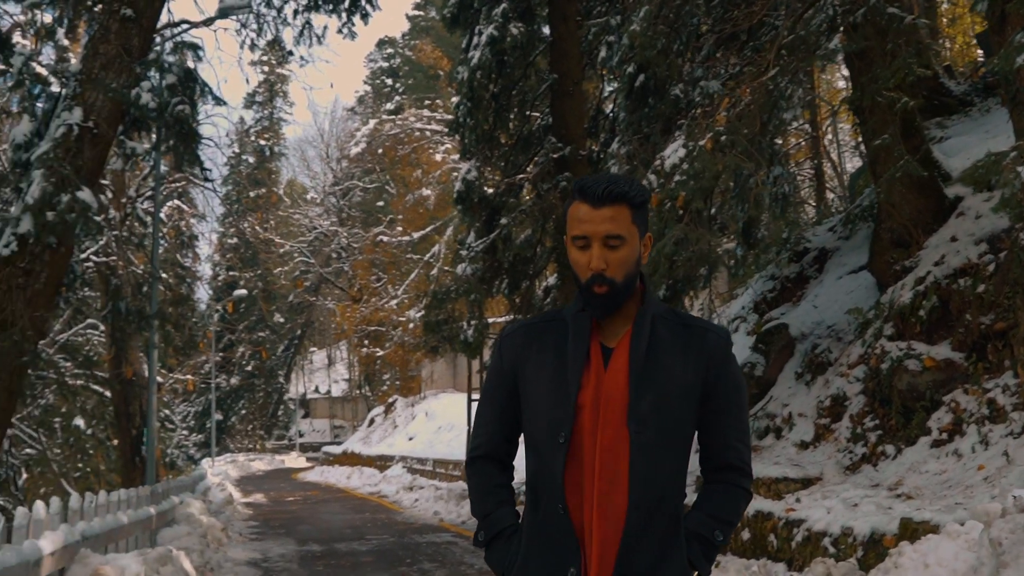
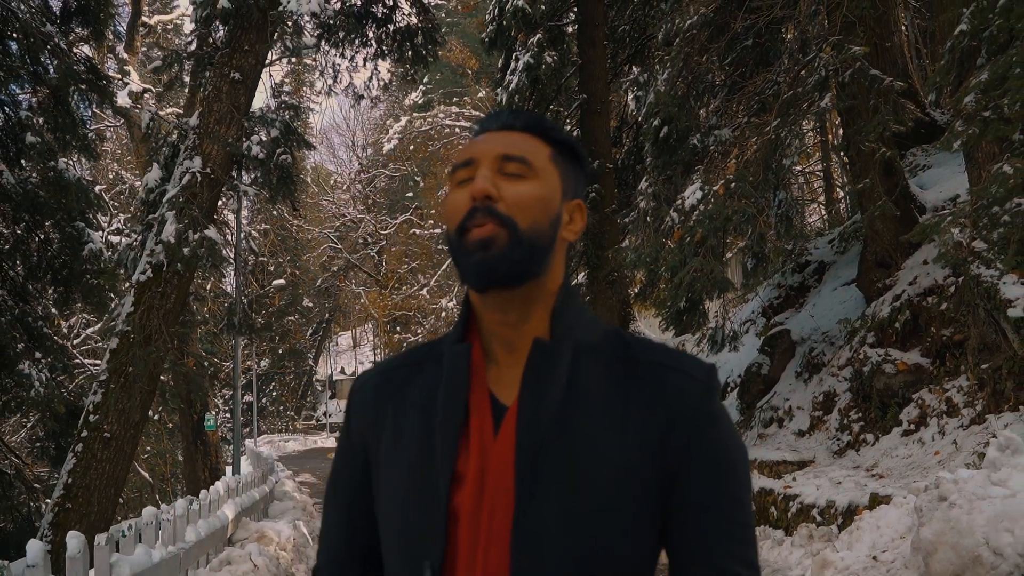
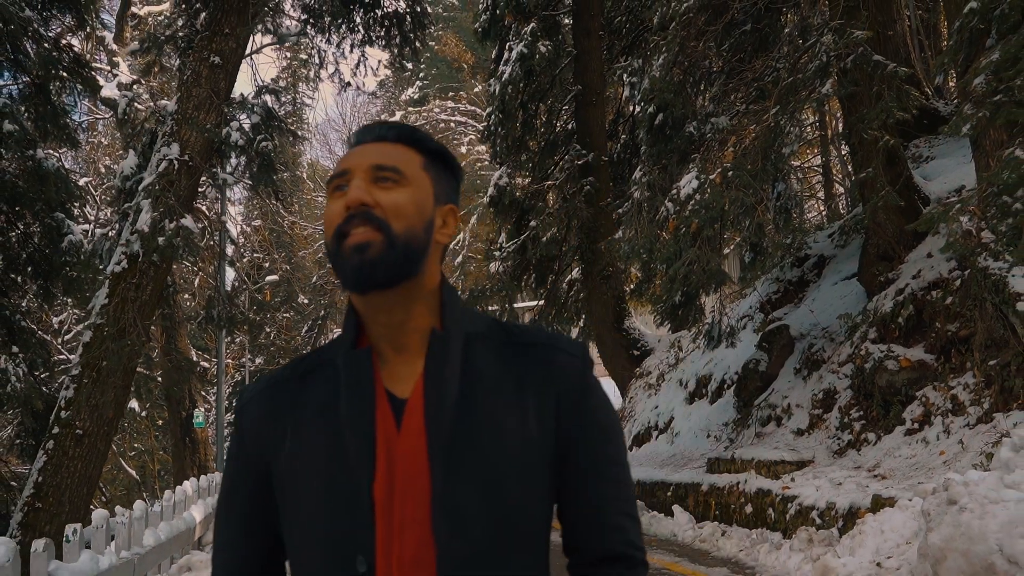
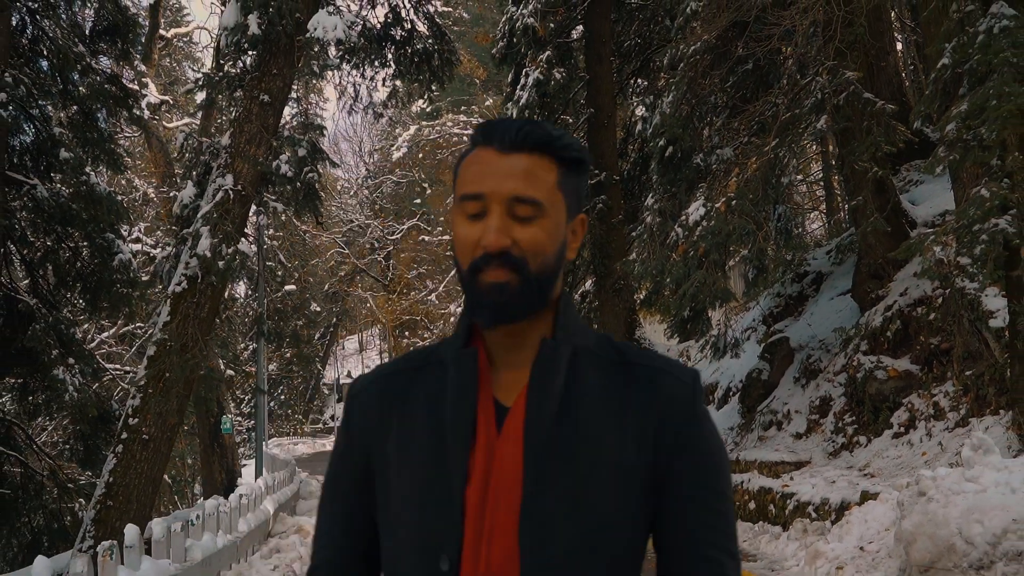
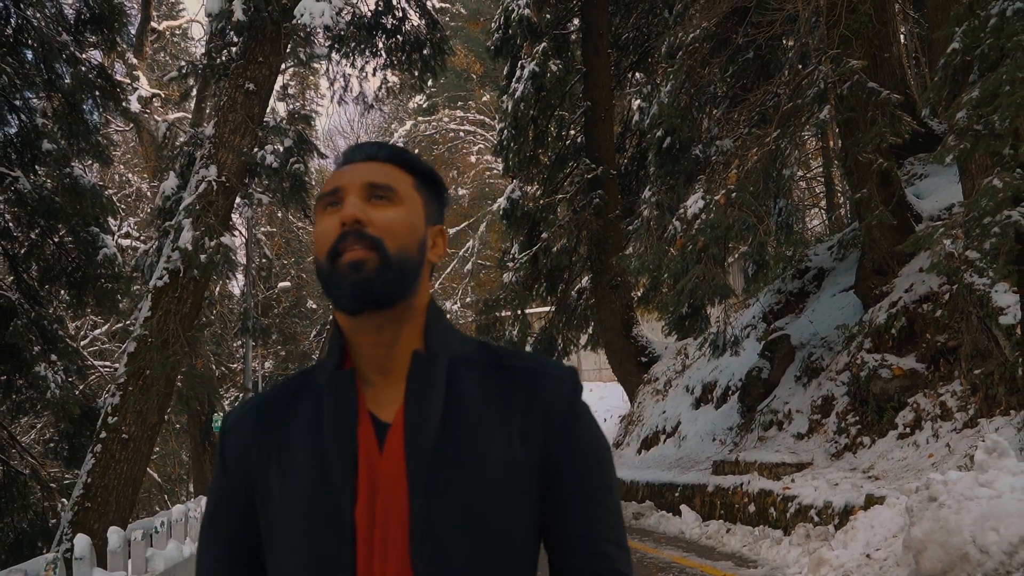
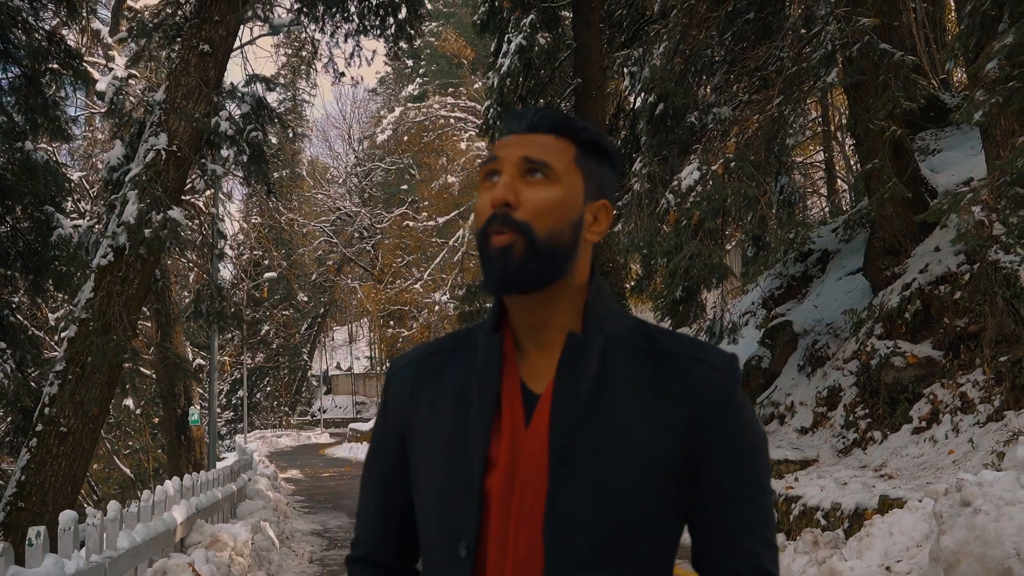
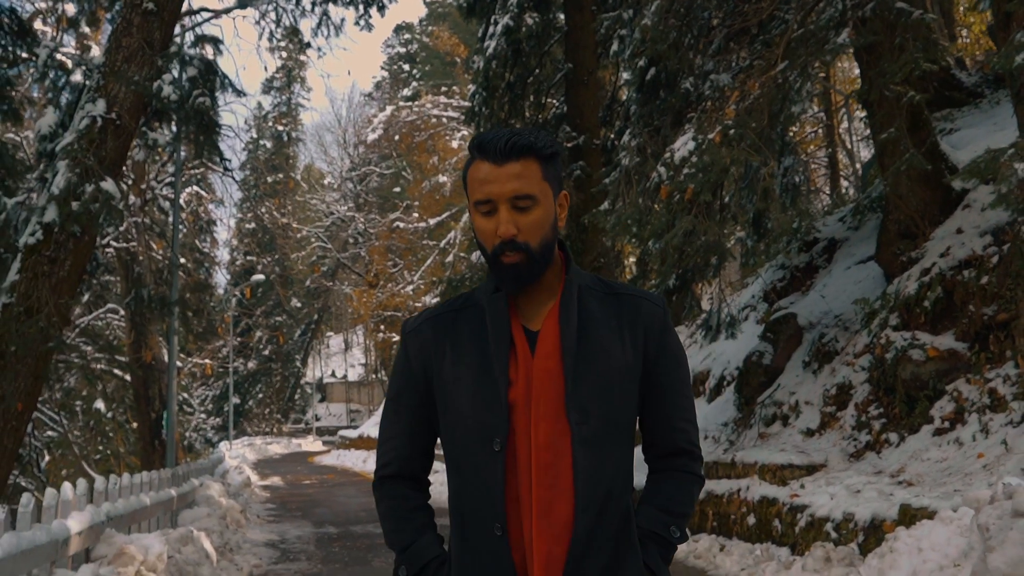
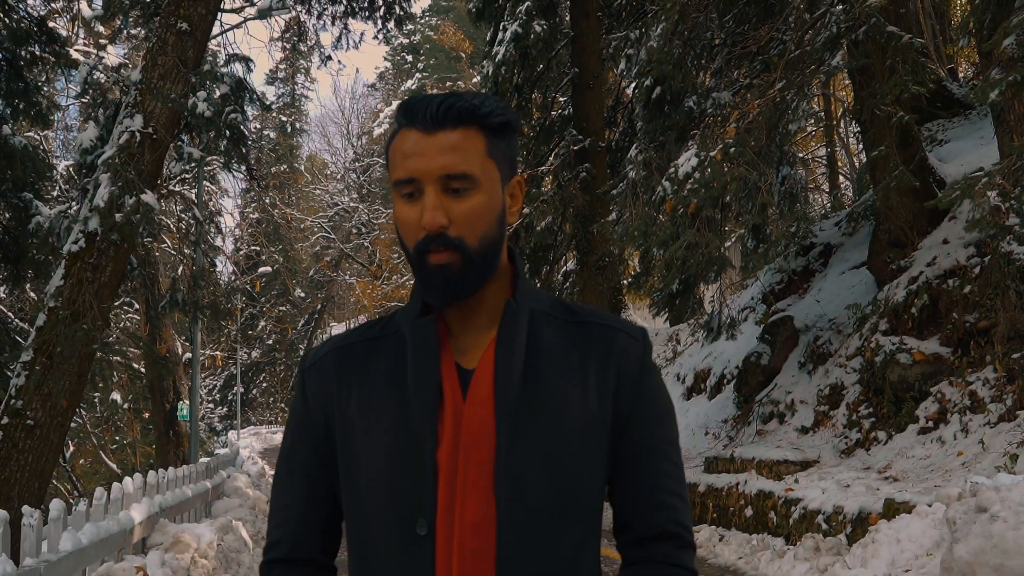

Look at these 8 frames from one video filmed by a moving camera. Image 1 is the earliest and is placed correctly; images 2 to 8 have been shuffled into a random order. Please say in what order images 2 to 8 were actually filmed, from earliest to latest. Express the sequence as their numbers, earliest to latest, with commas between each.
7, 8, 6, 3, 2, 5, 4
